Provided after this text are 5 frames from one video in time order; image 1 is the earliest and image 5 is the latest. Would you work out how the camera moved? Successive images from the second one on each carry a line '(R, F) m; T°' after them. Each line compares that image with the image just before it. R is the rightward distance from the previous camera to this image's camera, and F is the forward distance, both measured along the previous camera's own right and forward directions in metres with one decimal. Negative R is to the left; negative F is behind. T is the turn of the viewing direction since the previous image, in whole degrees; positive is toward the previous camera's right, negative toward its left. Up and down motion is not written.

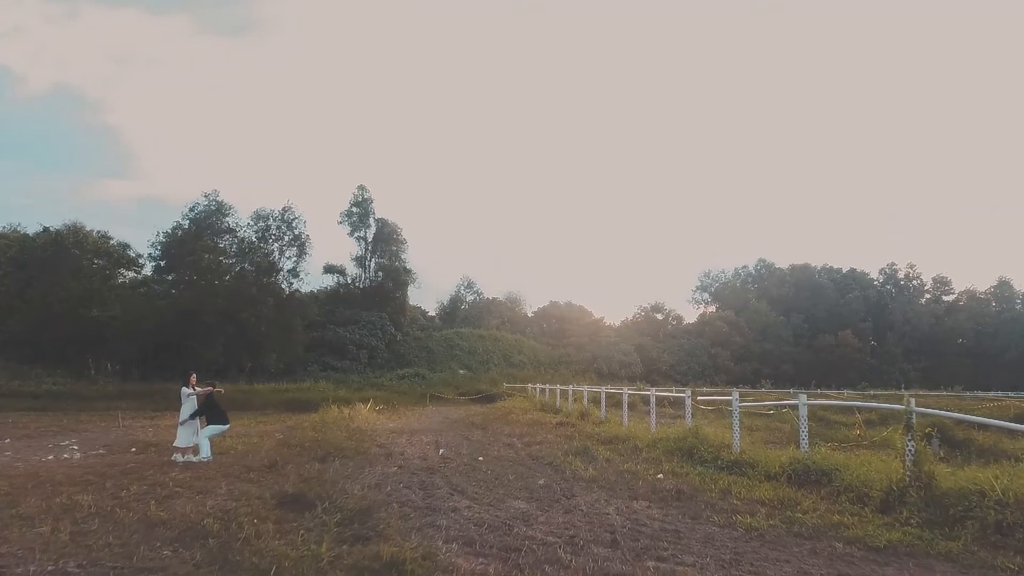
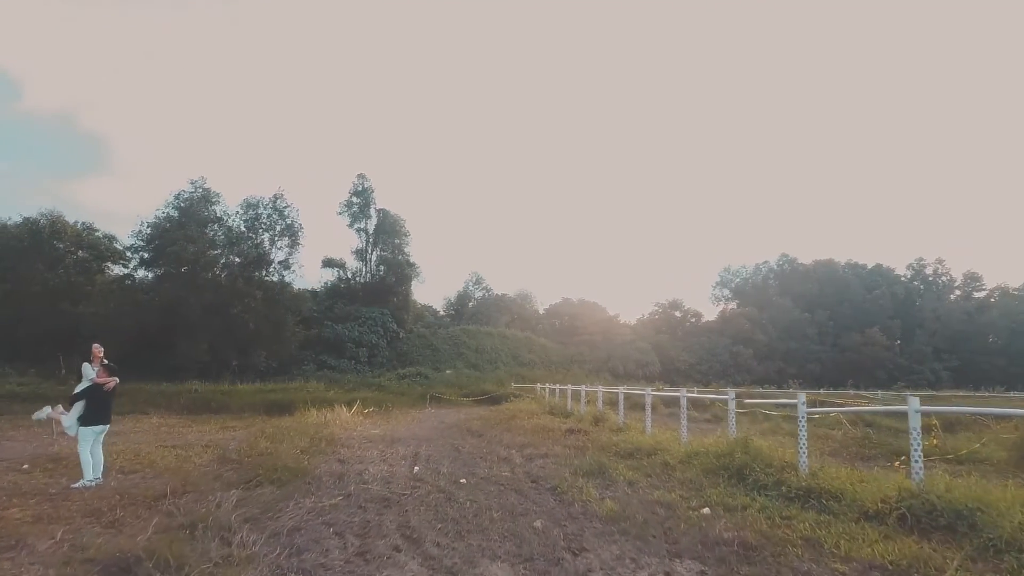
(+0.3, +2.8) m; -1°
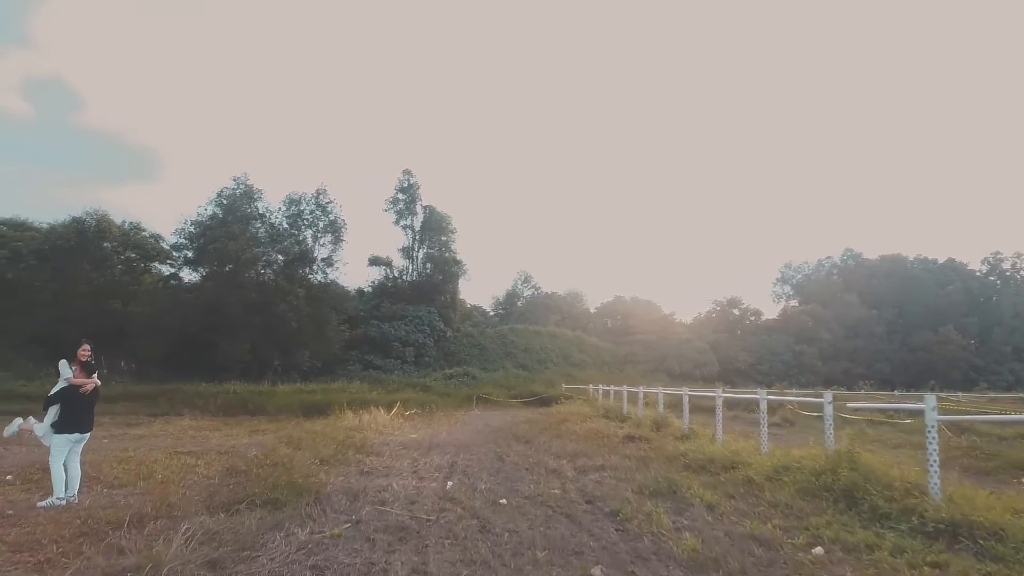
(0.0, +1.6) m; -4°
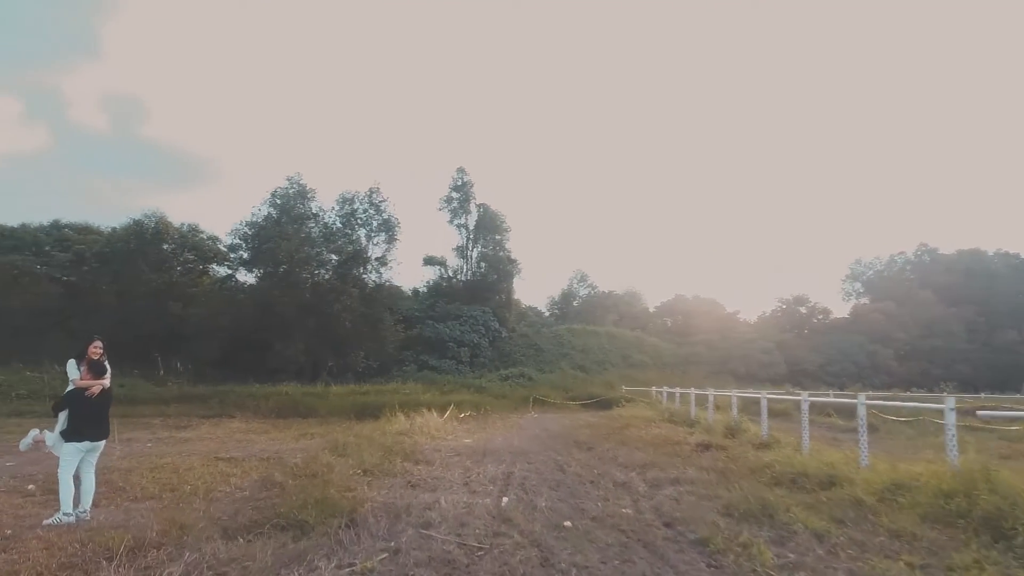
(-0.1, +1.0) m; -4°
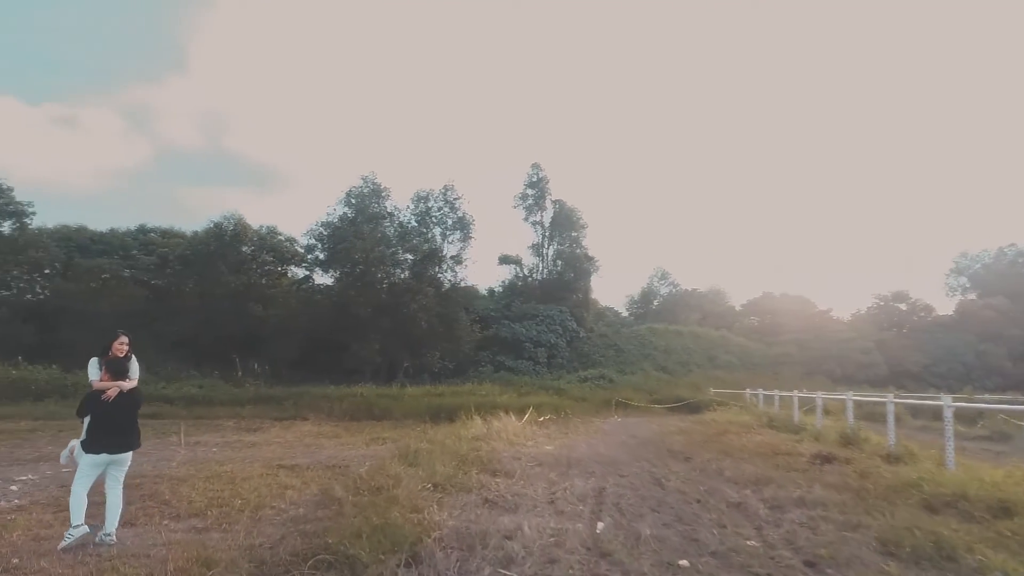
(-0.2, +1.2) m; -6°
